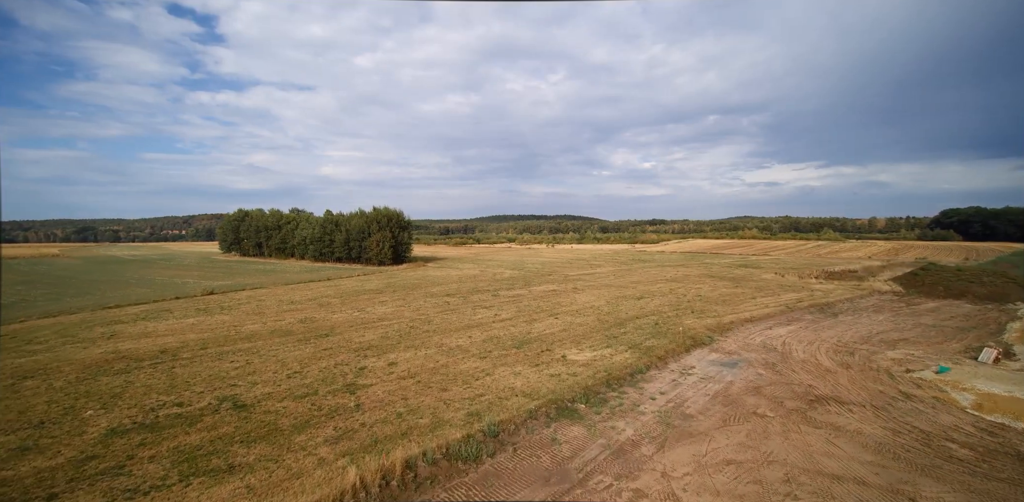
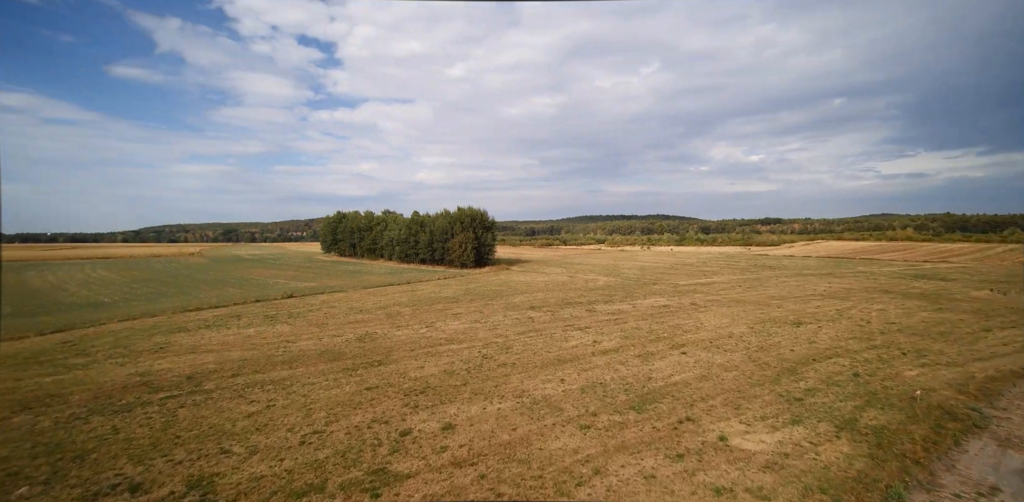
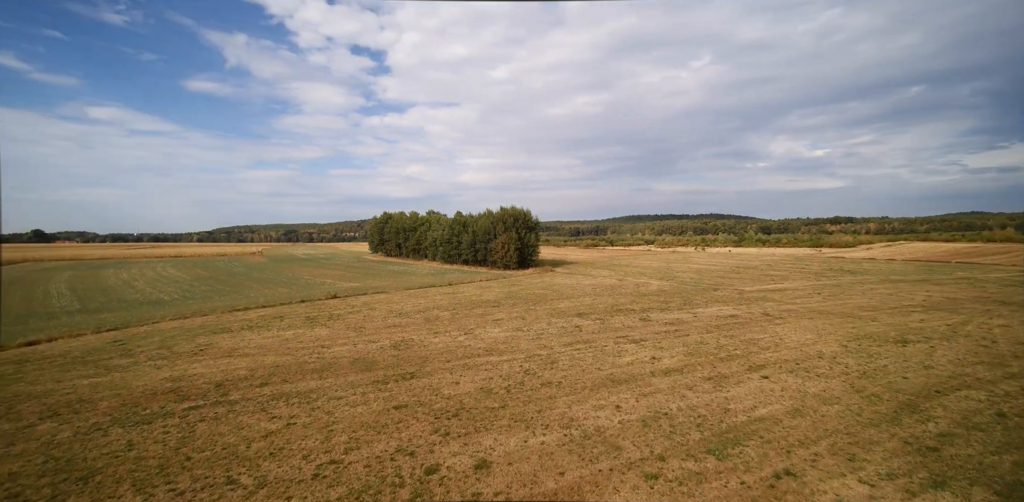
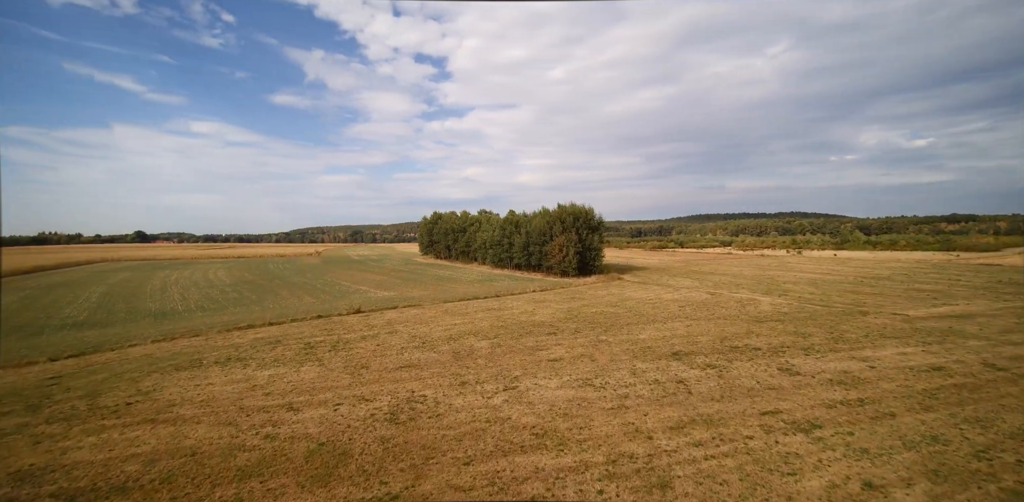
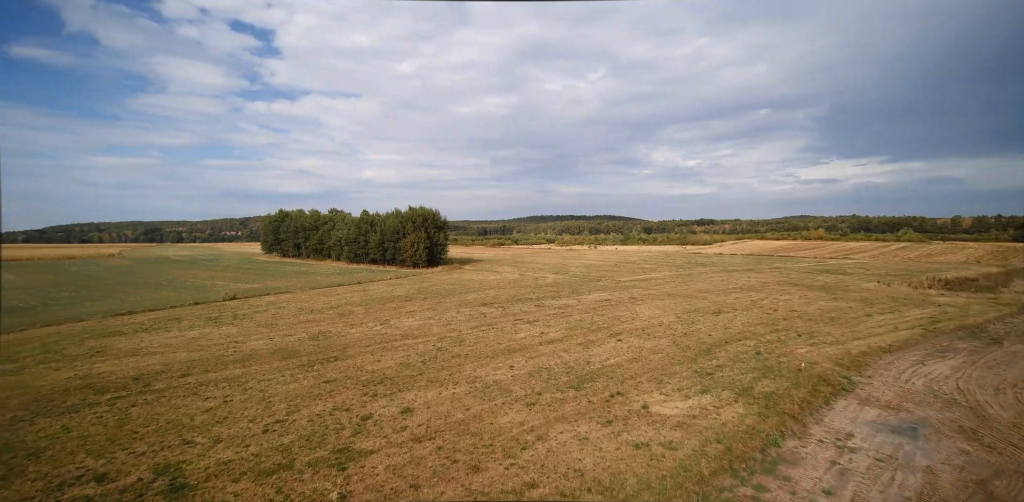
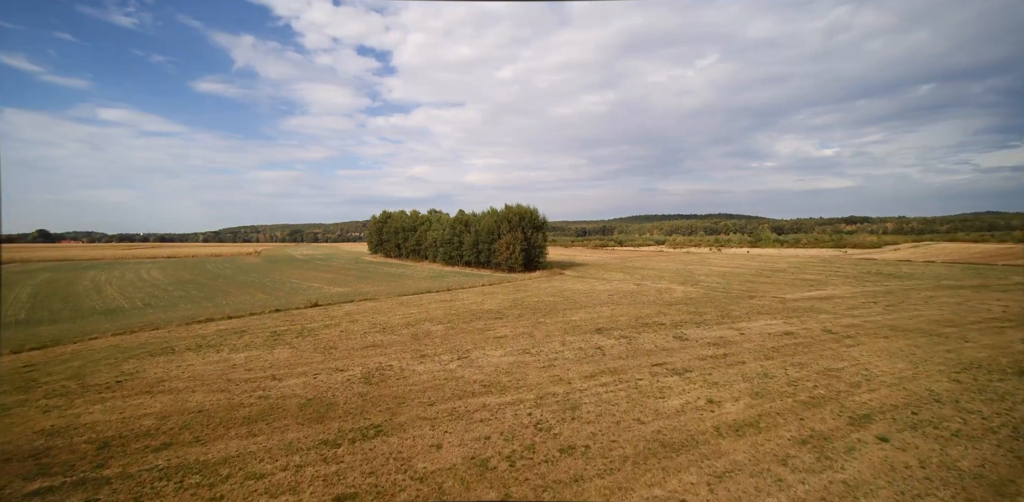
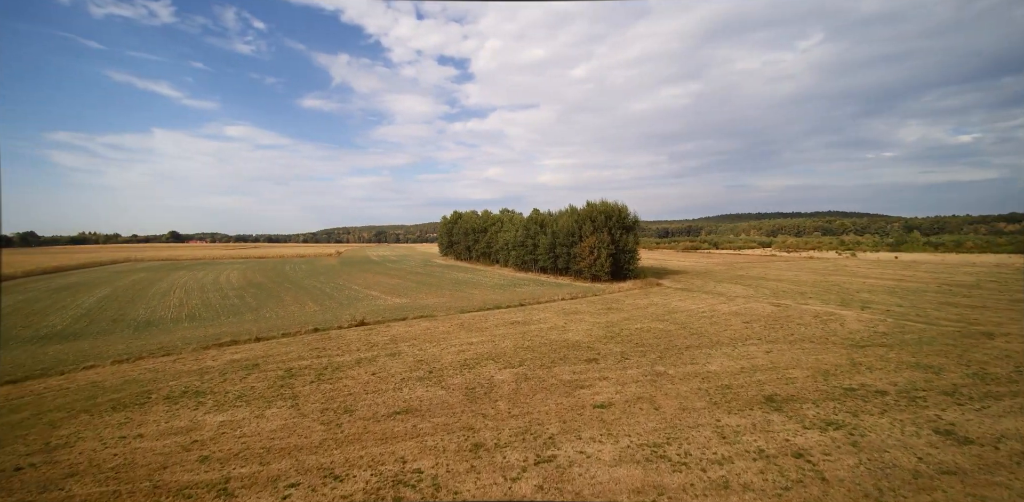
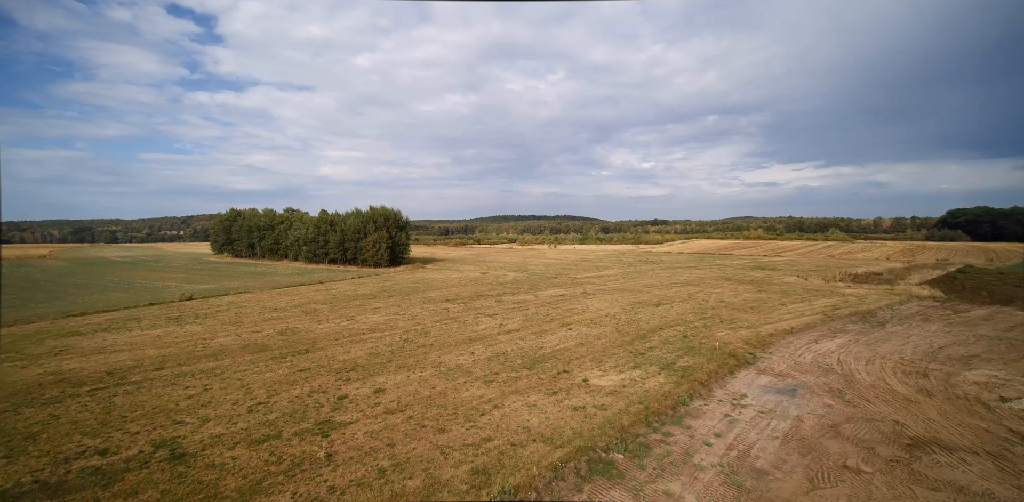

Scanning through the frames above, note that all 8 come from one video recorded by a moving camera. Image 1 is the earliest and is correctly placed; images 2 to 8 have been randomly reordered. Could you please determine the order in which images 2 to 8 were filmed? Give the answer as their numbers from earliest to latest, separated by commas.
8, 5, 2, 3, 6, 4, 7
